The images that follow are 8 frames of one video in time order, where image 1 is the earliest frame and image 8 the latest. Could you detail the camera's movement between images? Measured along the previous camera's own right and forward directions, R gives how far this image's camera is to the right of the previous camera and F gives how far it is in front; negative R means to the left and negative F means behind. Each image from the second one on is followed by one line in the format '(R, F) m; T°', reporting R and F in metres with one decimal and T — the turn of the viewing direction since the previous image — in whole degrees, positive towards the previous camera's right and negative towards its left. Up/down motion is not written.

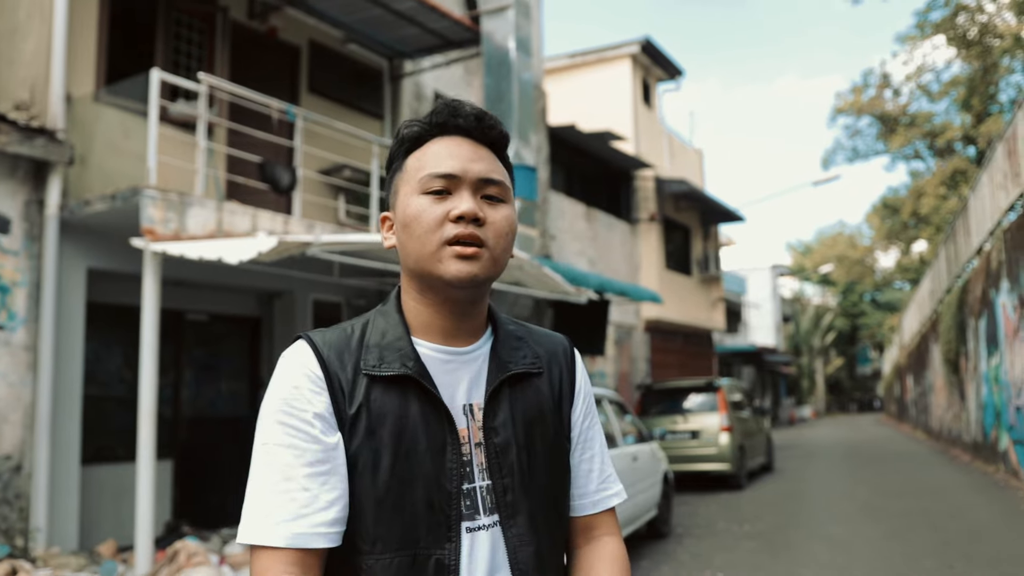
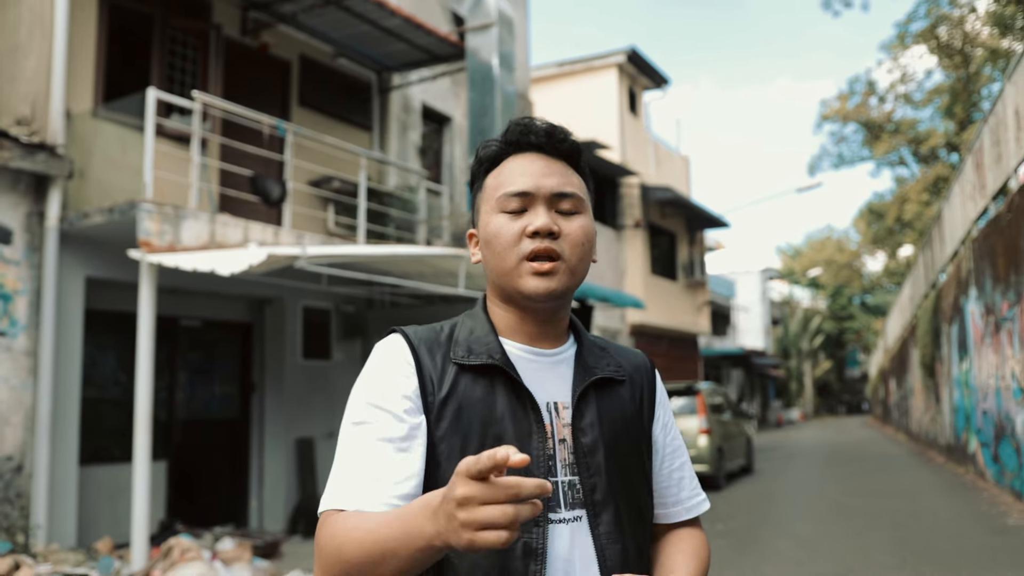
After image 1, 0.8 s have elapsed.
(+0.1, -0.3) m; 0°
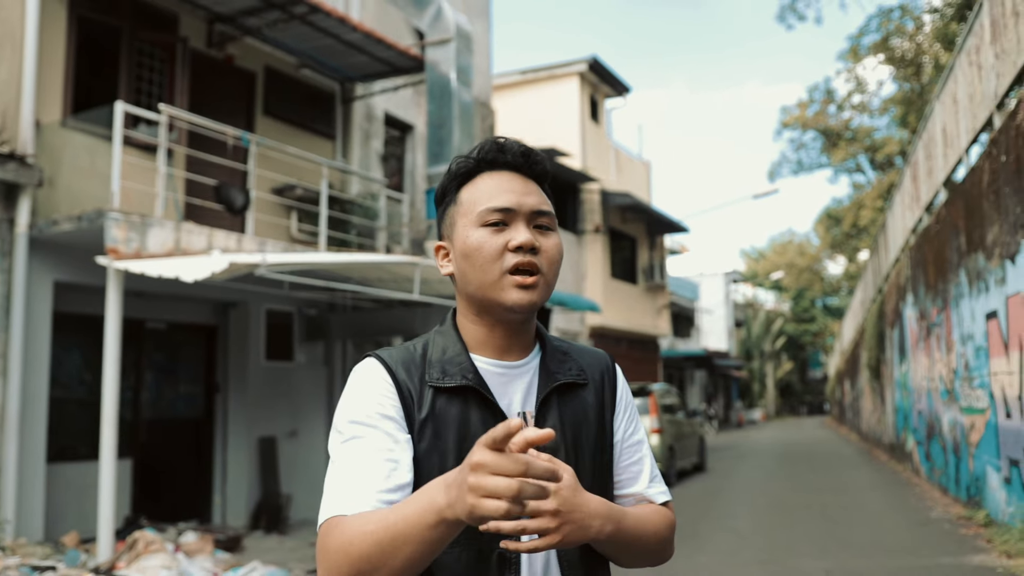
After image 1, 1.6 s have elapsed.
(+0.2, -0.4) m; +2°
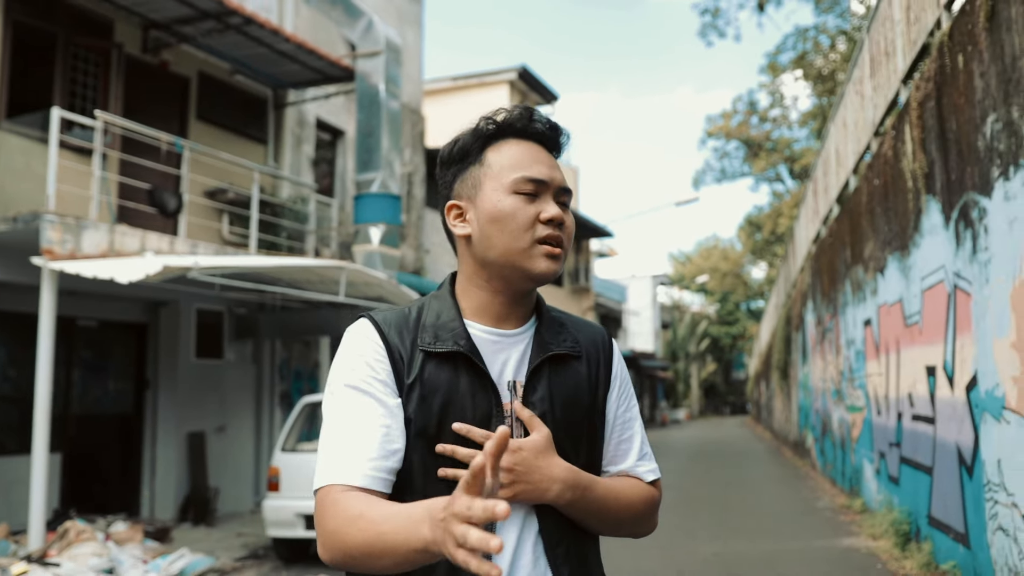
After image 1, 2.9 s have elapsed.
(+0.1, -0.5) m; +4°
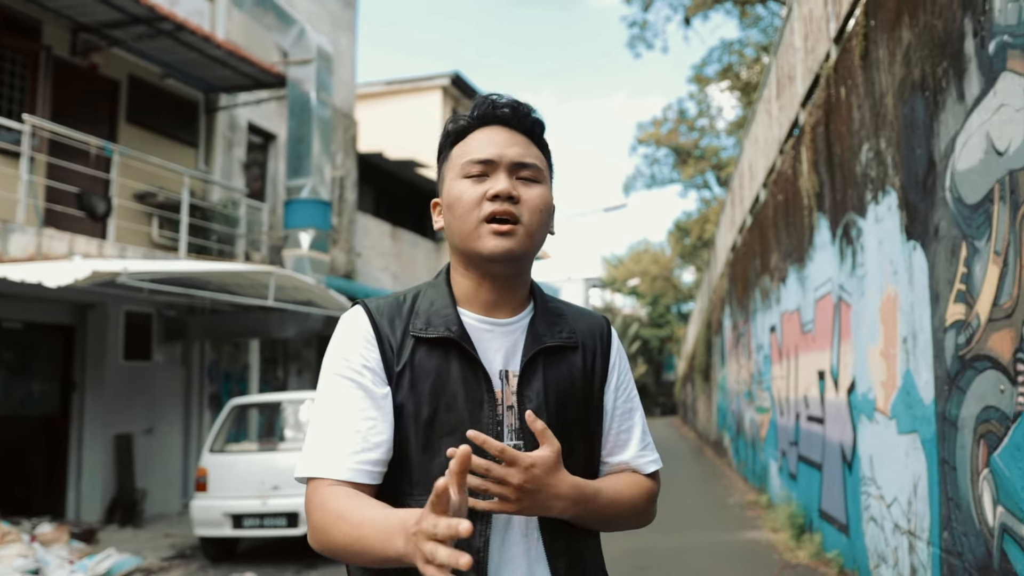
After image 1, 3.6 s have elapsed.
(+0.1, -0.3) m; +4°
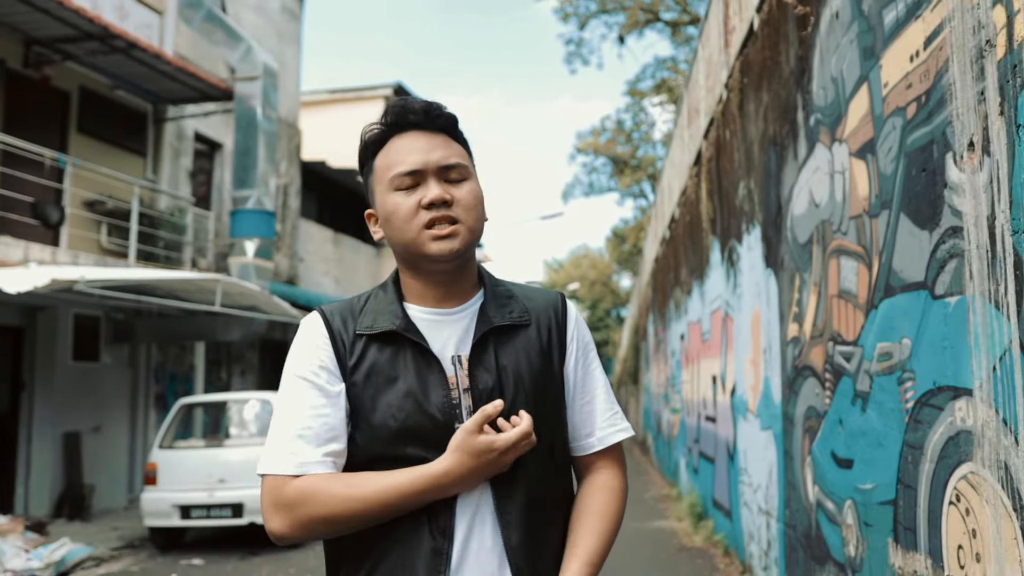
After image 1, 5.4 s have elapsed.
(+0.1, -0.7) m; +3°
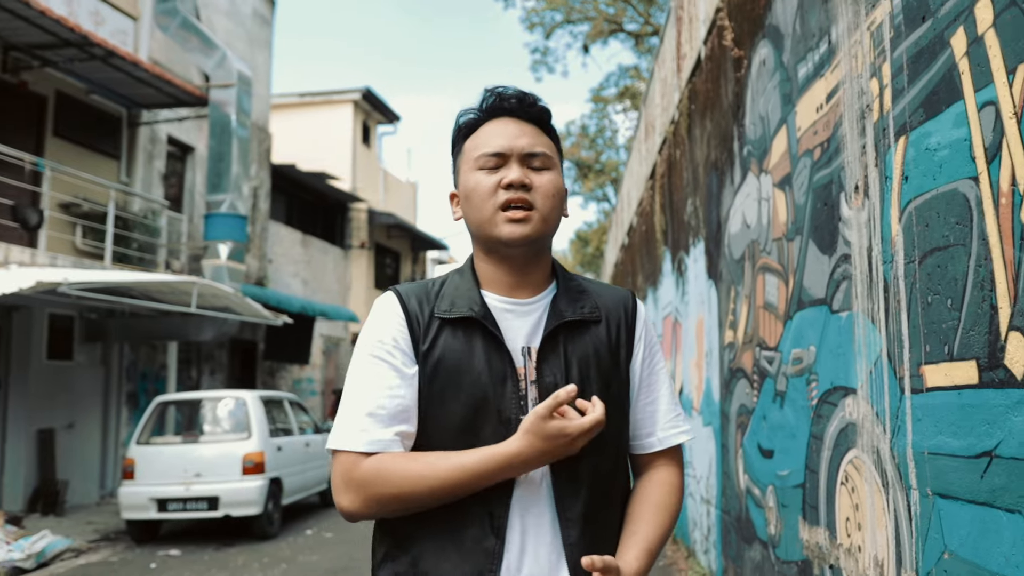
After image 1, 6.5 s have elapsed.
(0.0, -0.4) m; +2°
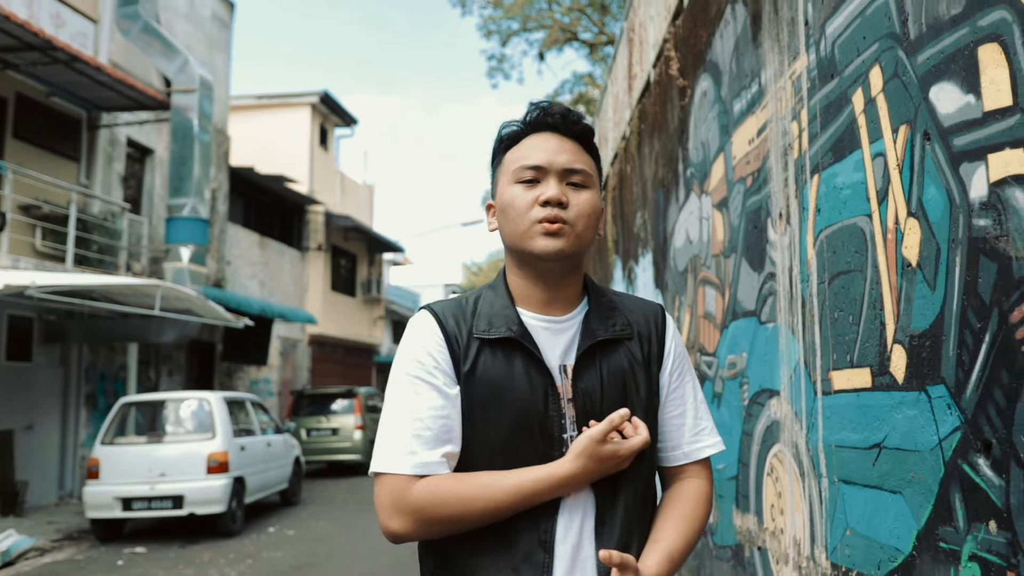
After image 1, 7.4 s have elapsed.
(0.0, -0.3) m; +3°
